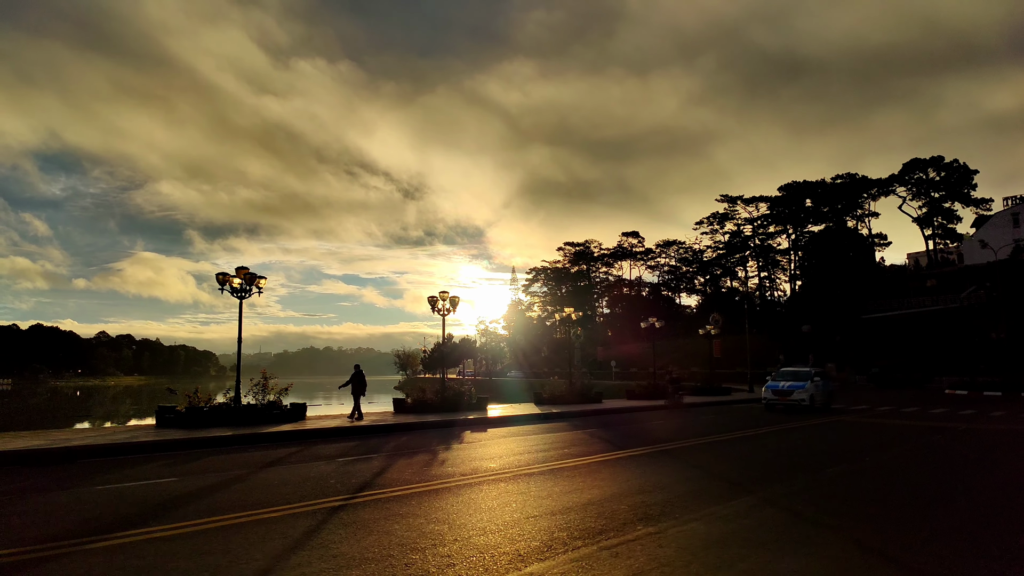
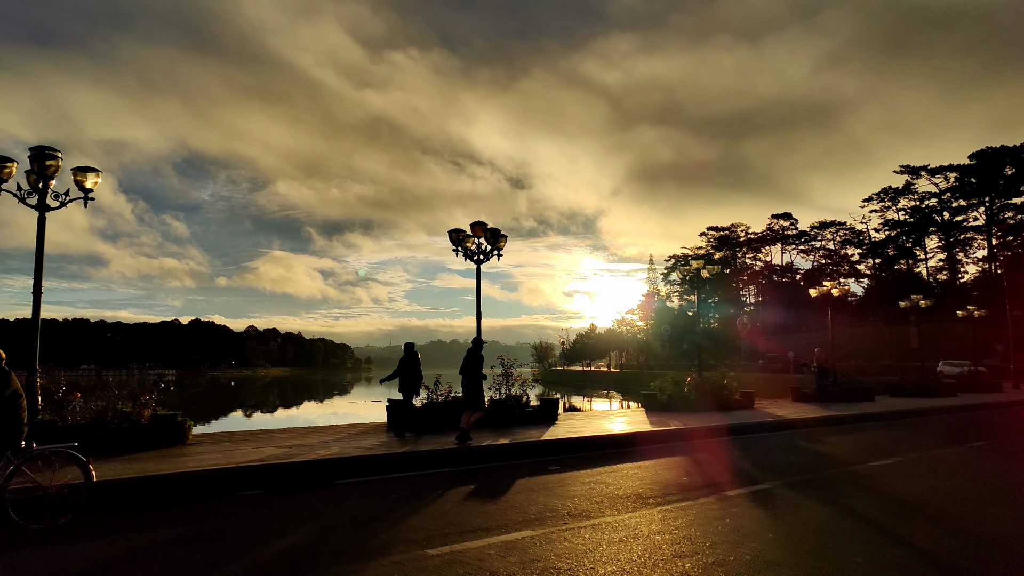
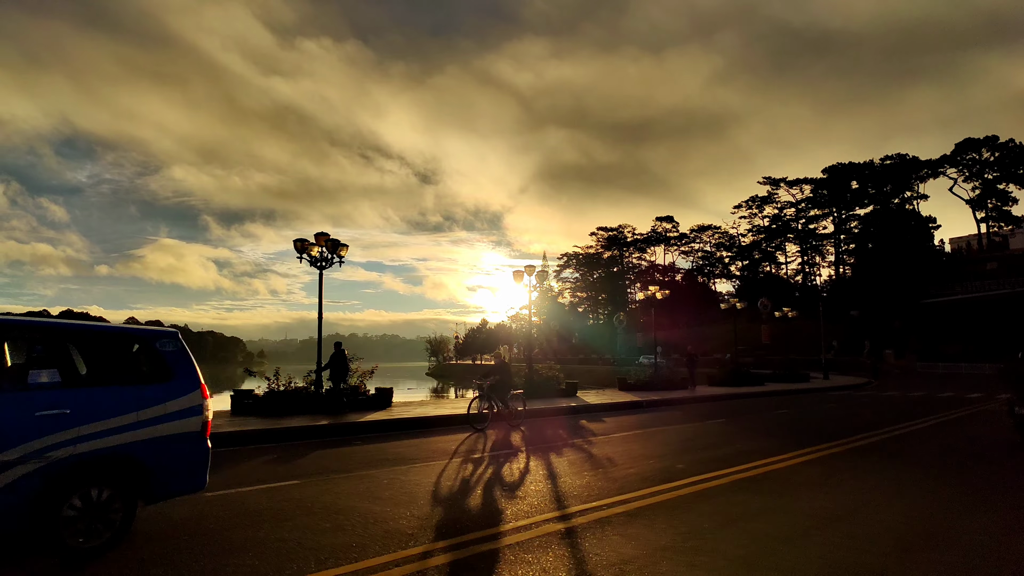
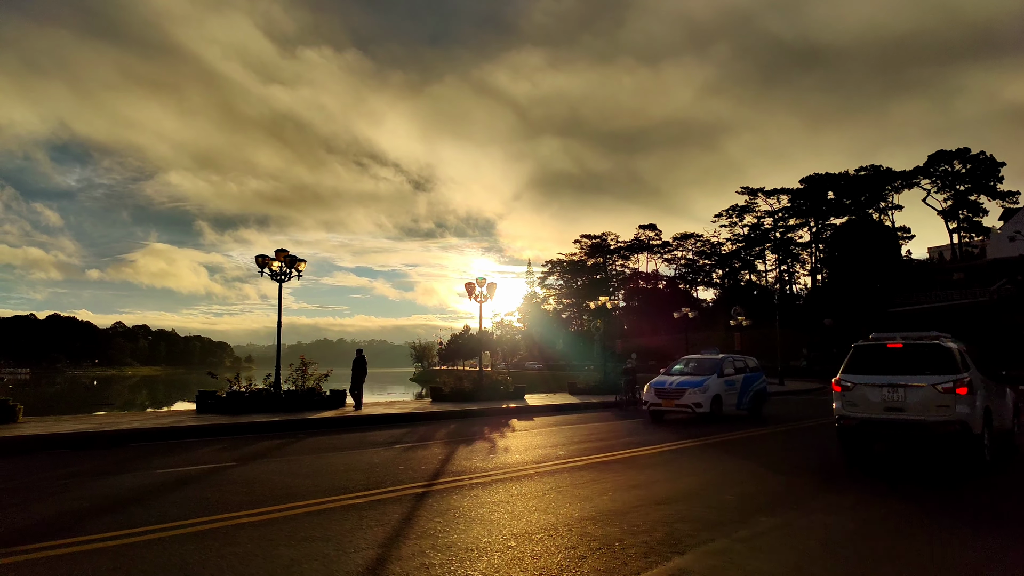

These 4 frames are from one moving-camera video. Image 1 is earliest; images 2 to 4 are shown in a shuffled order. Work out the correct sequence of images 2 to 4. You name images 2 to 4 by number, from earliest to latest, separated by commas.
4, 3, 2
